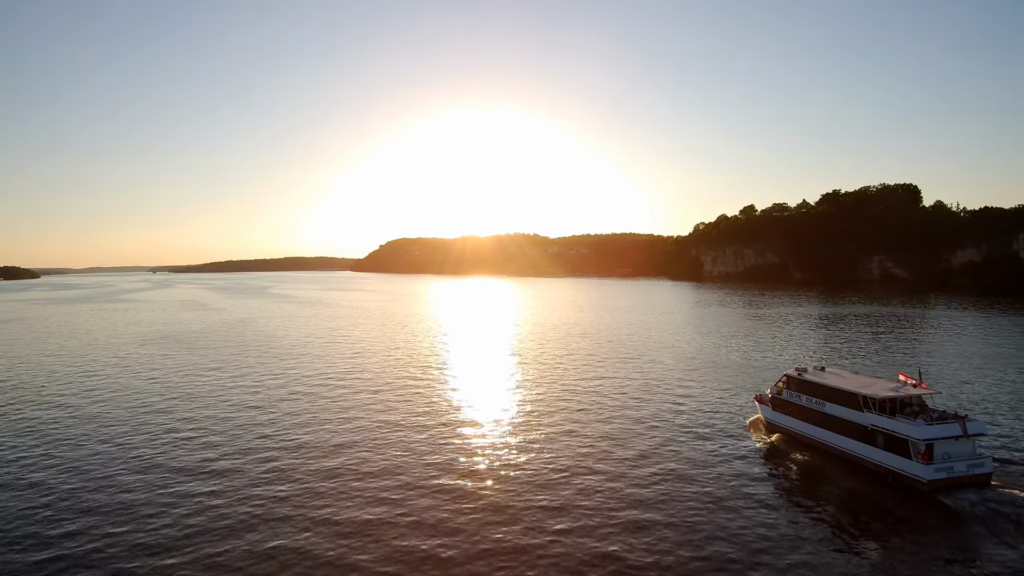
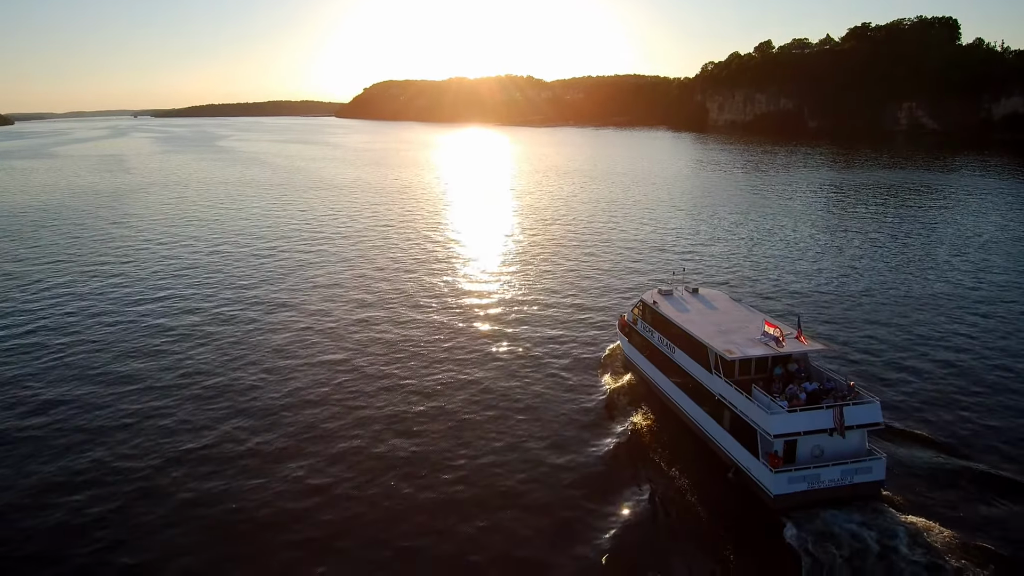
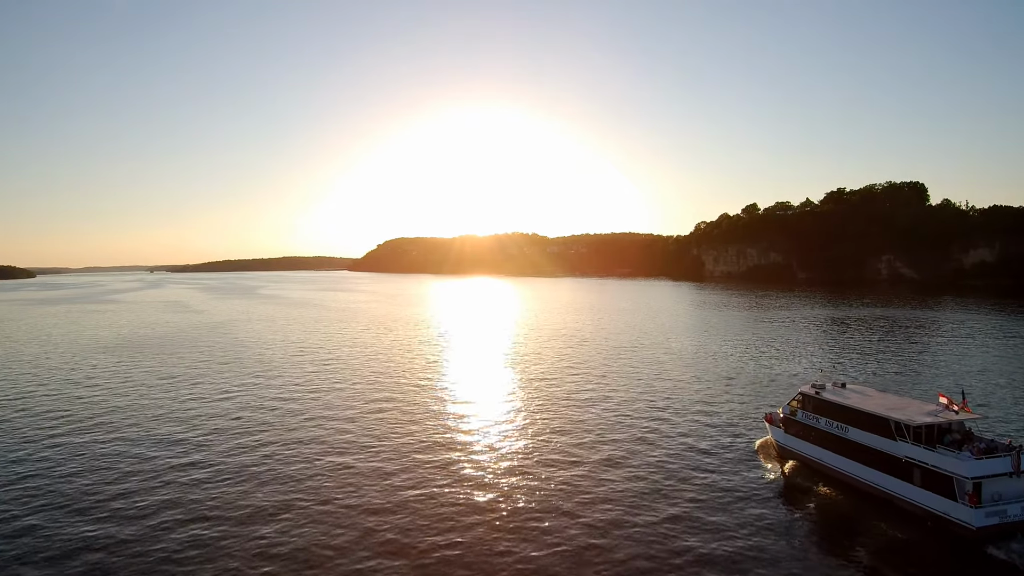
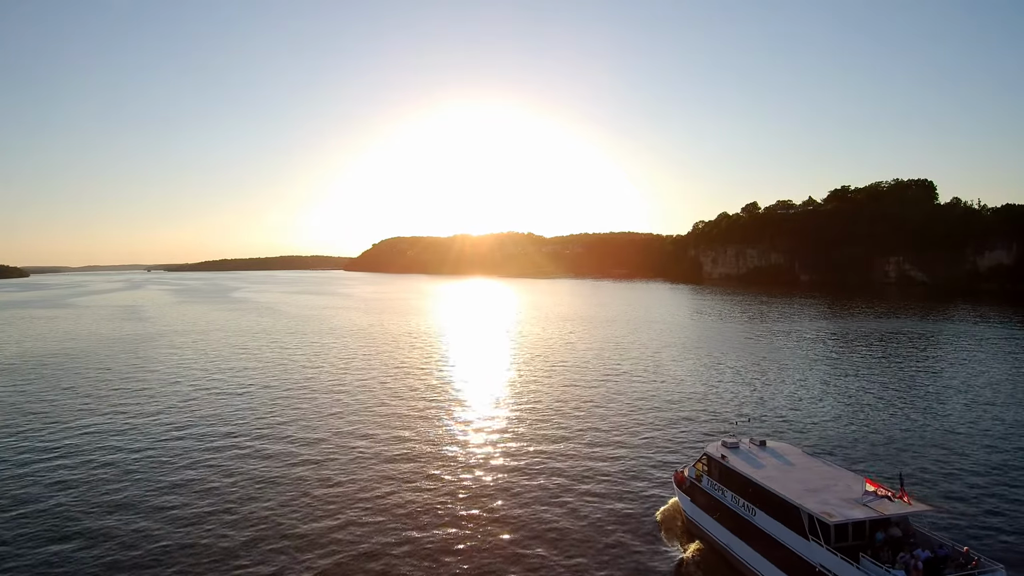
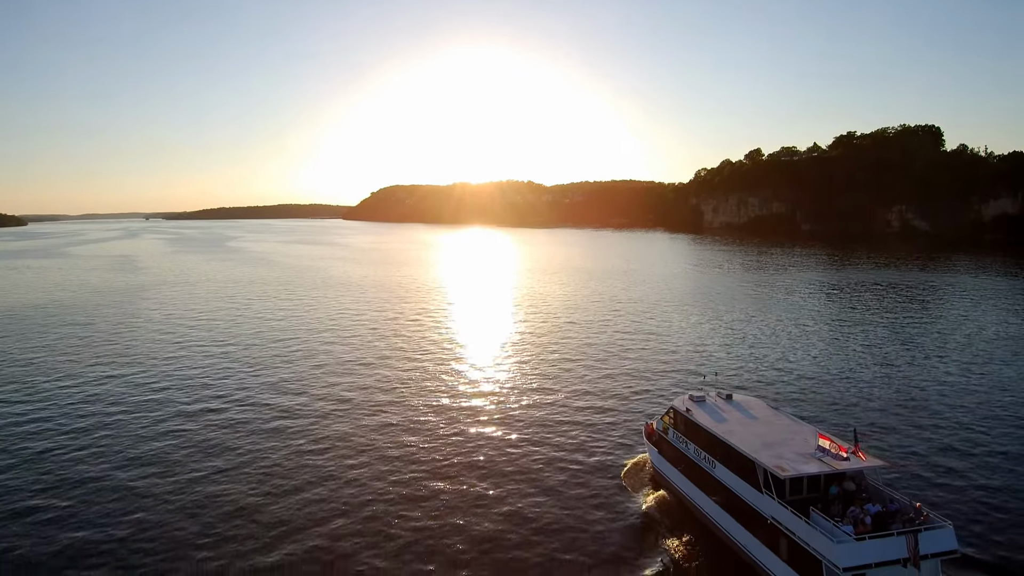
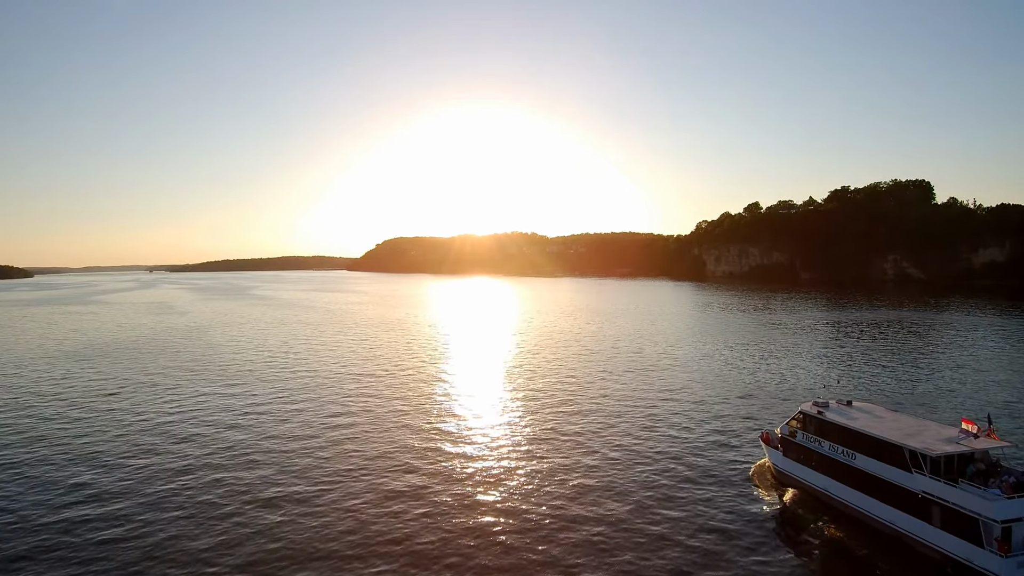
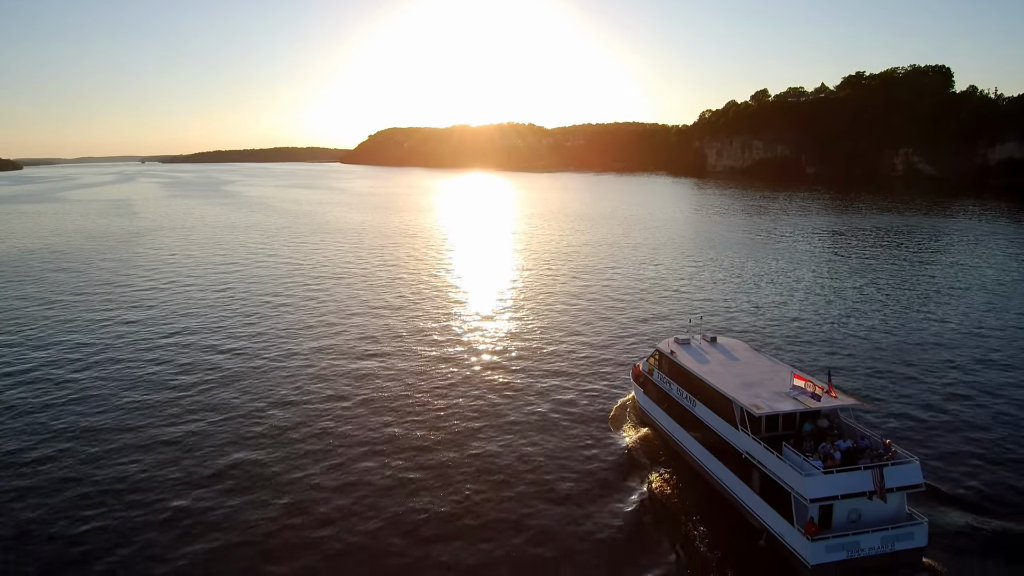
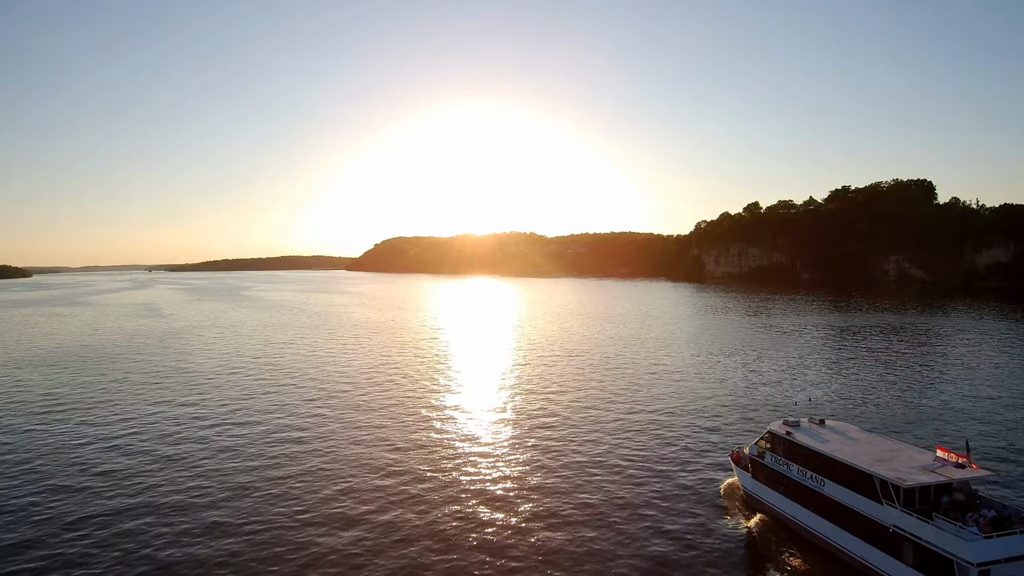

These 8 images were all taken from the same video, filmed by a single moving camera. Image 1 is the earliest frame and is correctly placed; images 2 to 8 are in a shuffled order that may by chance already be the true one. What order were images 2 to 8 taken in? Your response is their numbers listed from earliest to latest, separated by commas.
3, 6, 8, 4, 5, 7, 2
